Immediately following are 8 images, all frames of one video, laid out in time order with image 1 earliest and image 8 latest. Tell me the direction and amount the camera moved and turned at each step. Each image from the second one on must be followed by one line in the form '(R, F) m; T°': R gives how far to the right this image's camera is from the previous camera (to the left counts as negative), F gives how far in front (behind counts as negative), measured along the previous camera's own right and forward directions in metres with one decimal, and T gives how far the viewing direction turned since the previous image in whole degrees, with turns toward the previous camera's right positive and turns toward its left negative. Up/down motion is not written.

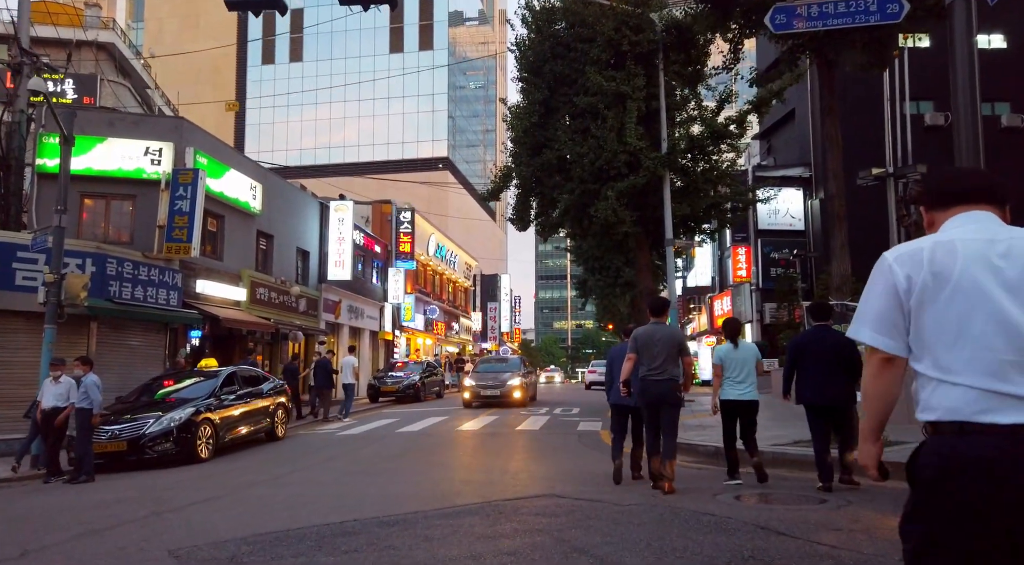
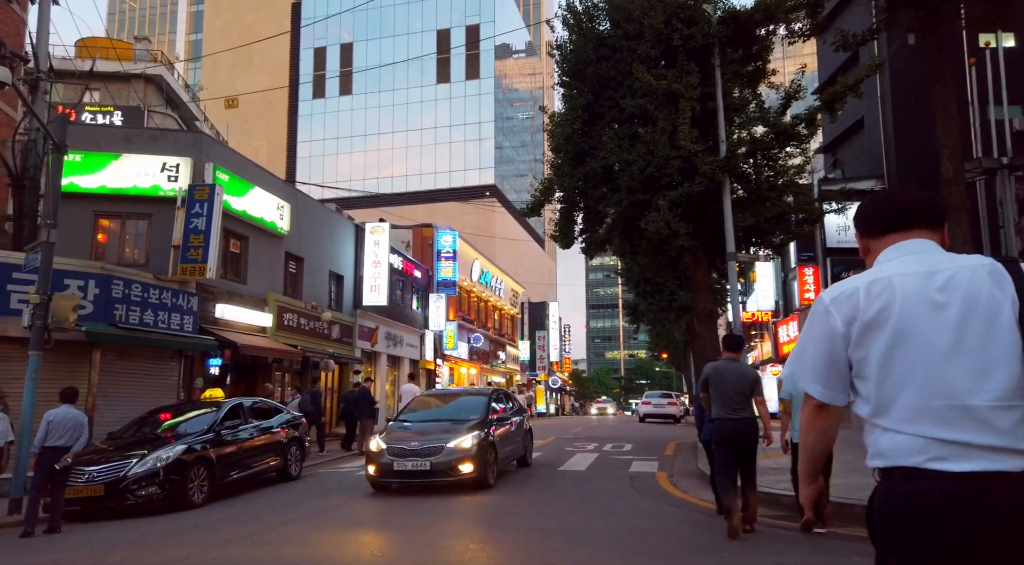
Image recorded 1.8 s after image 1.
(+0.2, +1.8) m; -4°
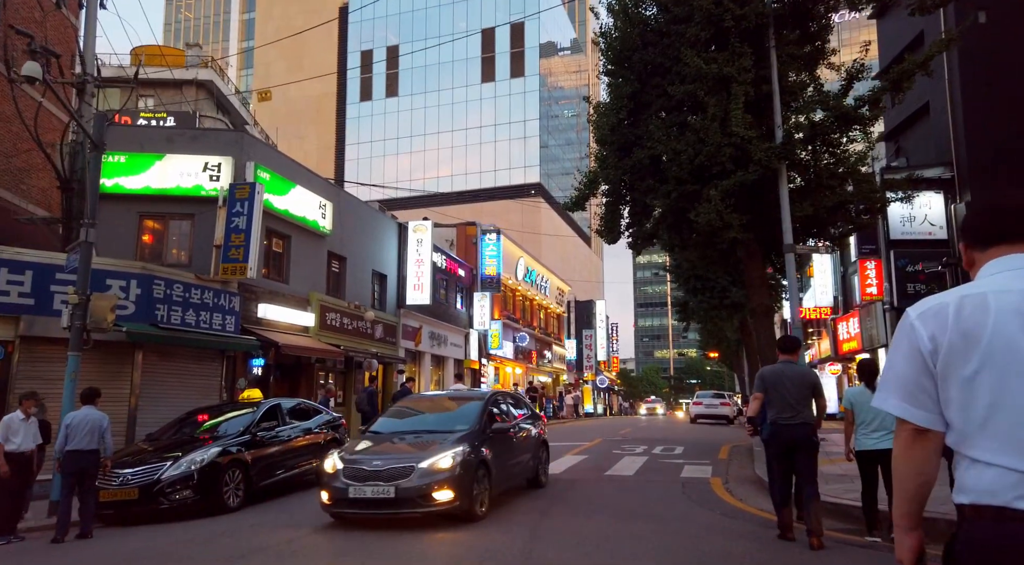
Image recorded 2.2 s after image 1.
(+0.1, +0.5) m; -4°
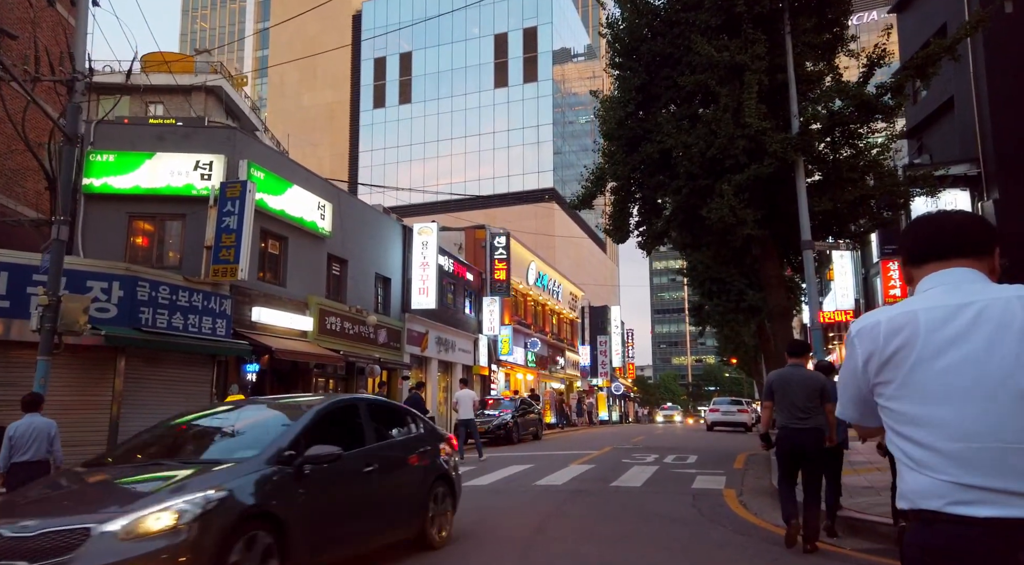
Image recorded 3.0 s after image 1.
(+0.3, +0.8) m; -1°
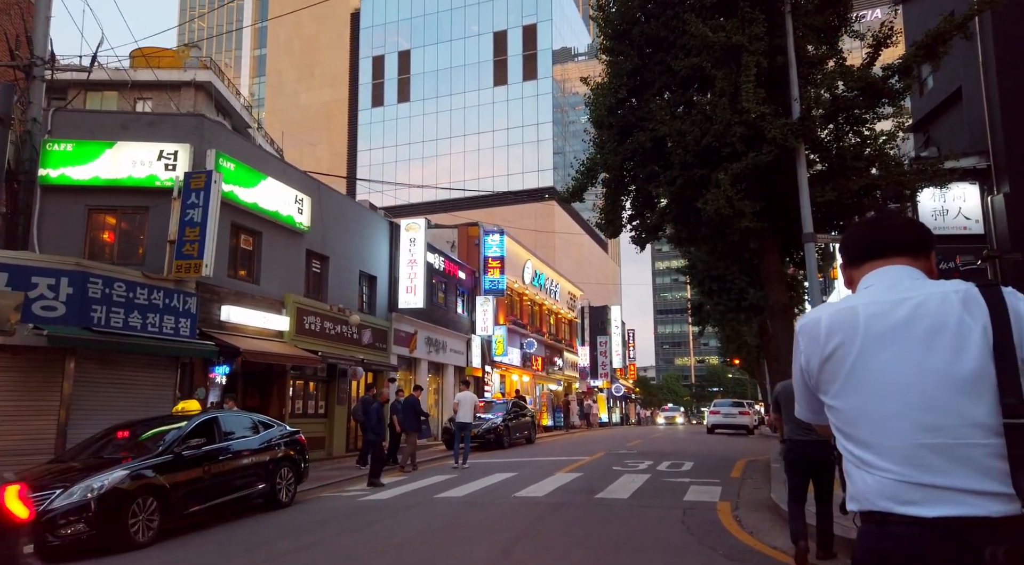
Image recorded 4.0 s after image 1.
(+0.4, +1.0) m; 0°
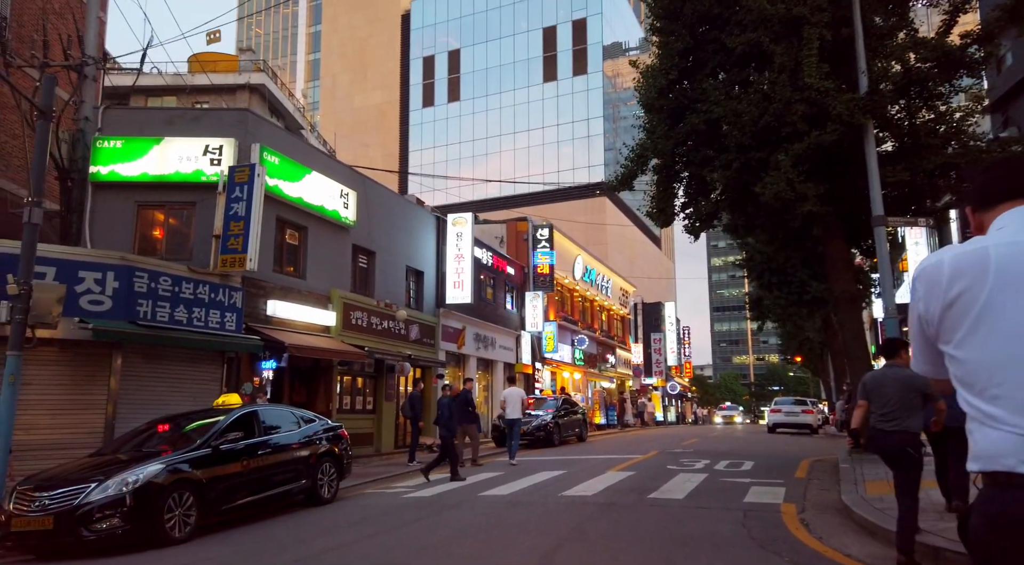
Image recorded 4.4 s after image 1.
(+0.1, +0.5) m; -4°
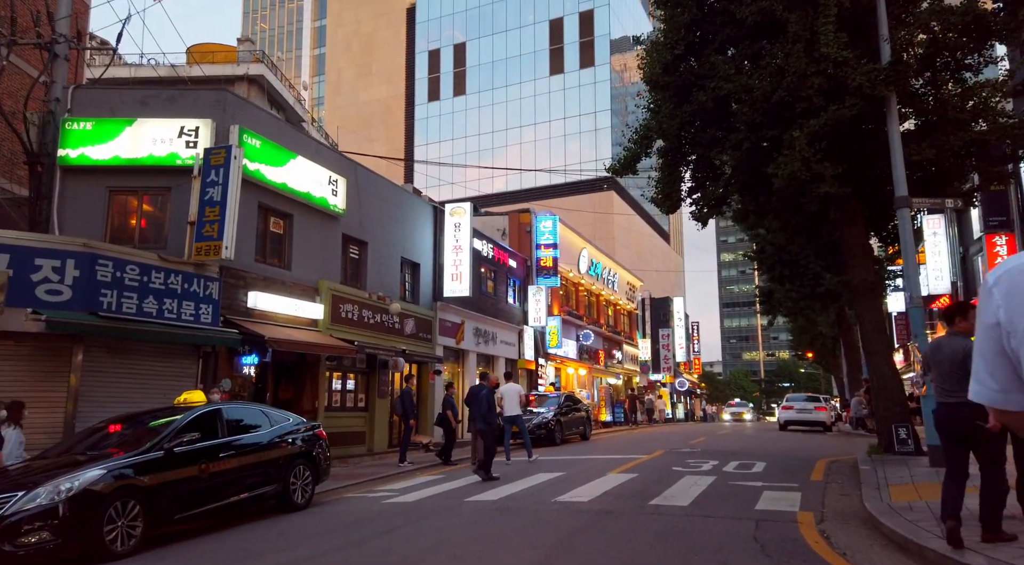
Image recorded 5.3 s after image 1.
(+0.3, +1.0) m; -1°
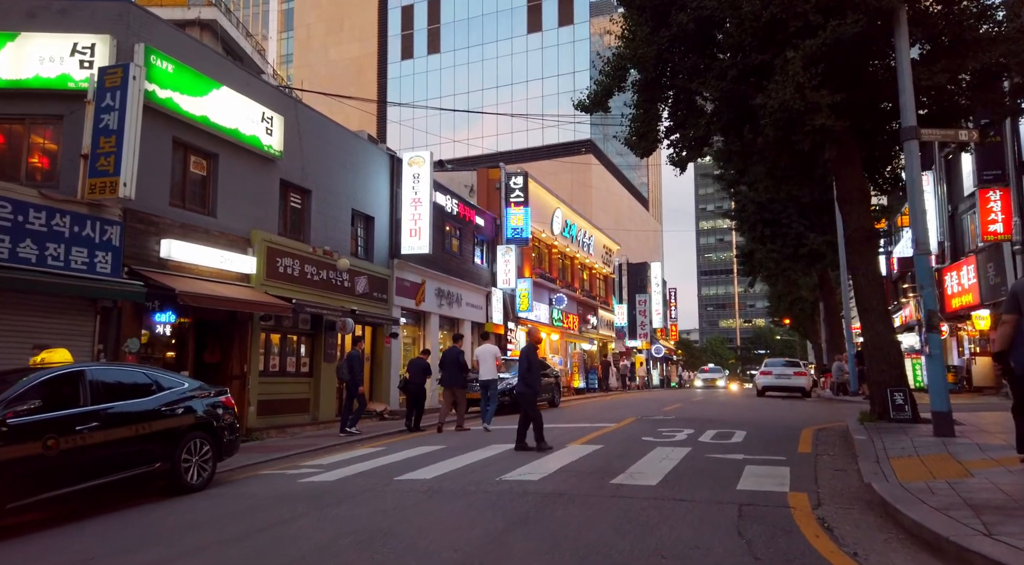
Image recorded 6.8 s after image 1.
(+0.5, +1.7) m; +2°
